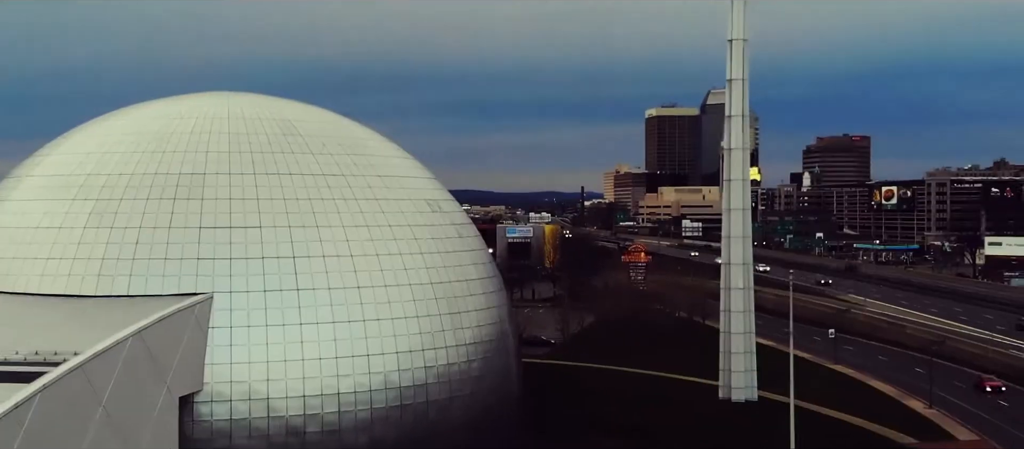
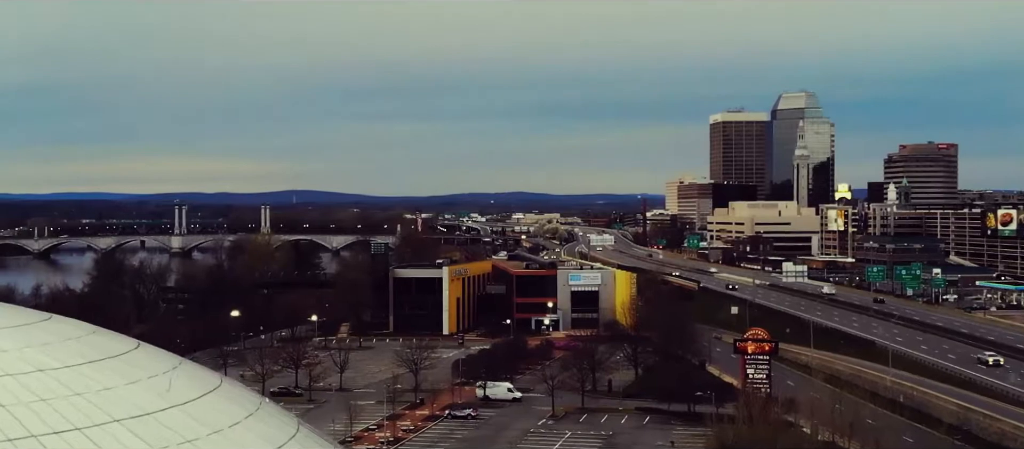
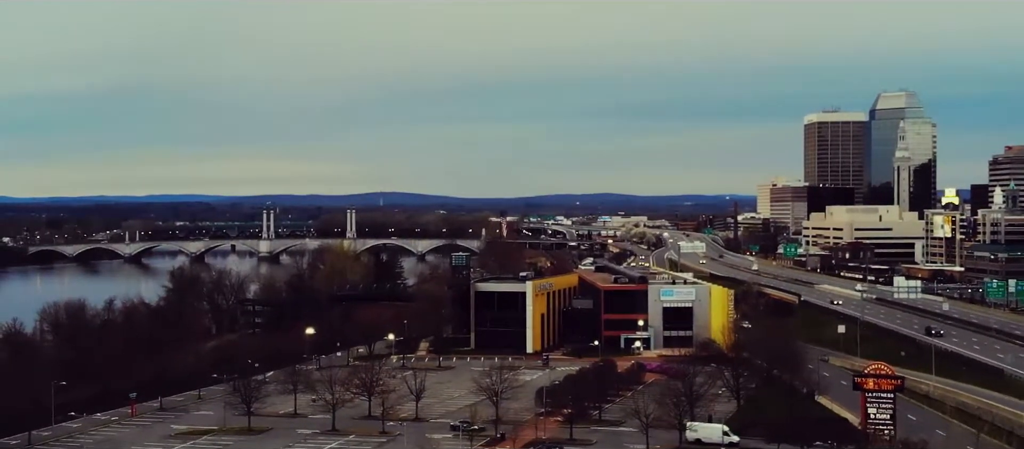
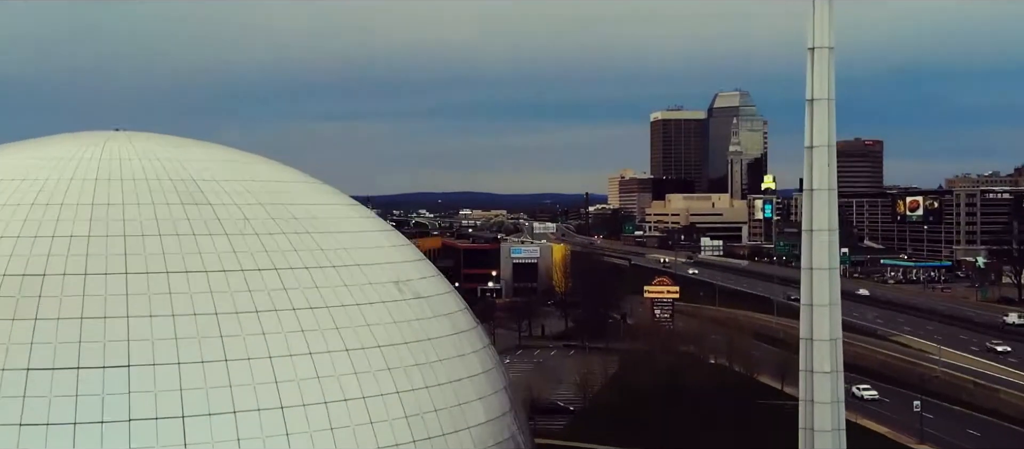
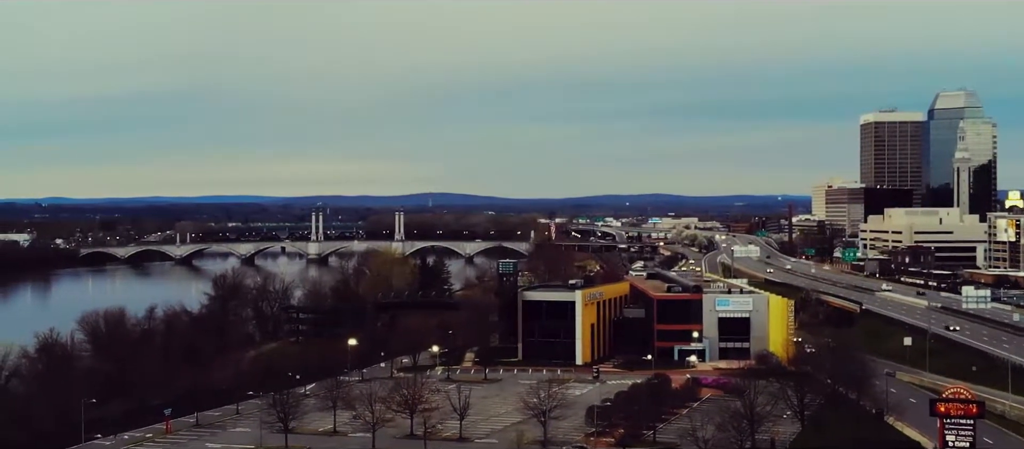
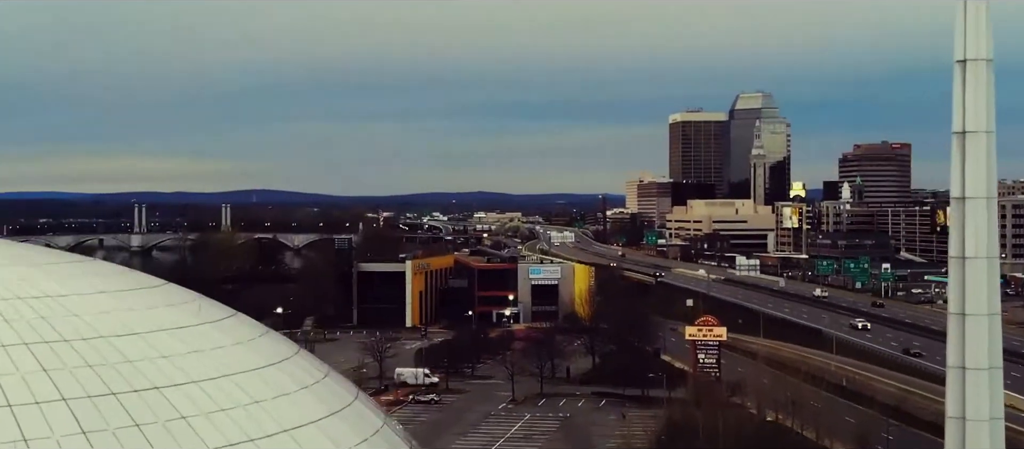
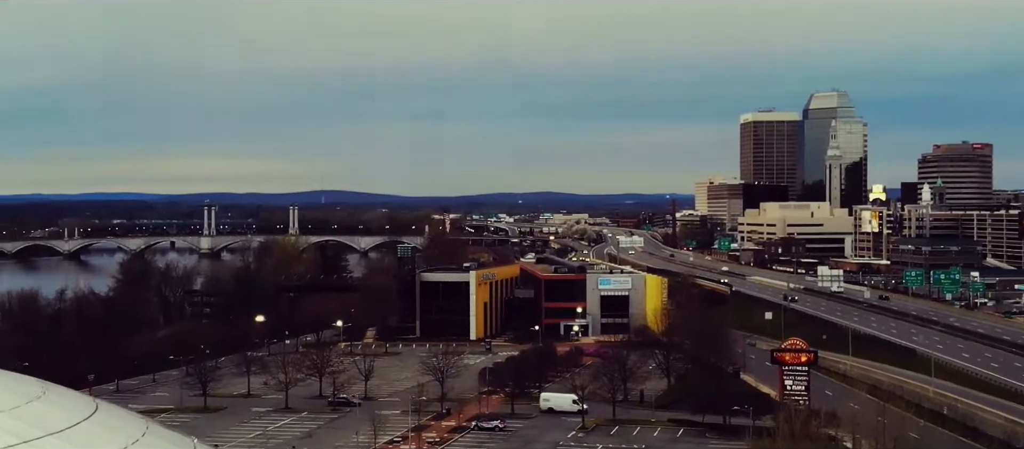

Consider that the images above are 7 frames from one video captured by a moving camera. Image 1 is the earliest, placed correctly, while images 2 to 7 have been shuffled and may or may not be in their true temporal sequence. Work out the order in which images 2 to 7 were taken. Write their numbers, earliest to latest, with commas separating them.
4, 6, 2, 7, 3, 5
